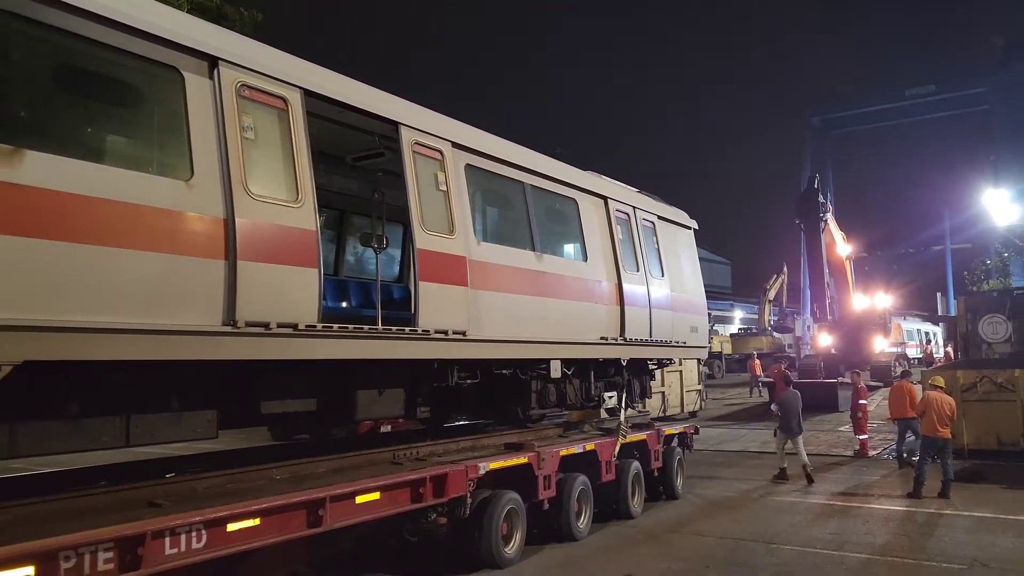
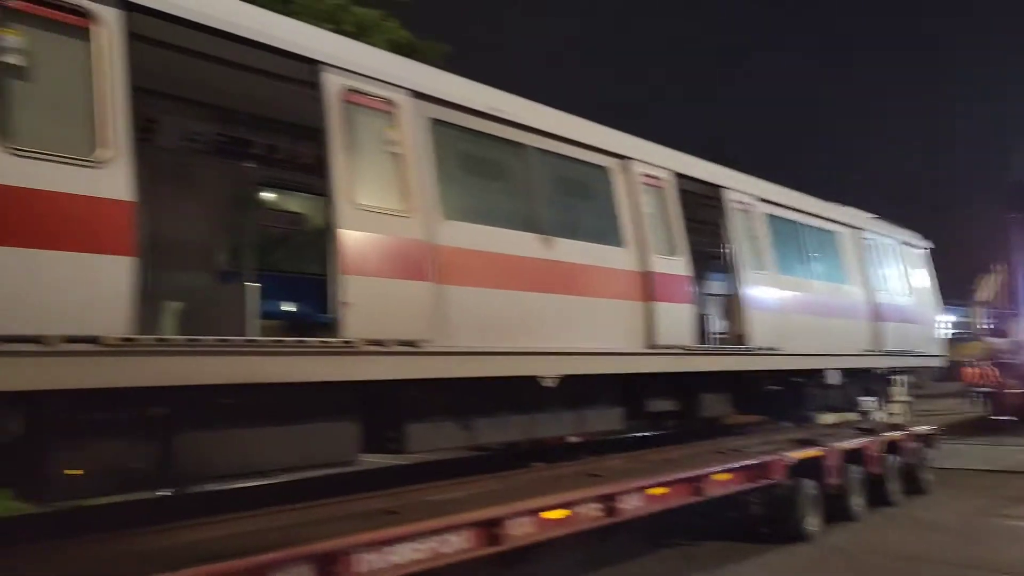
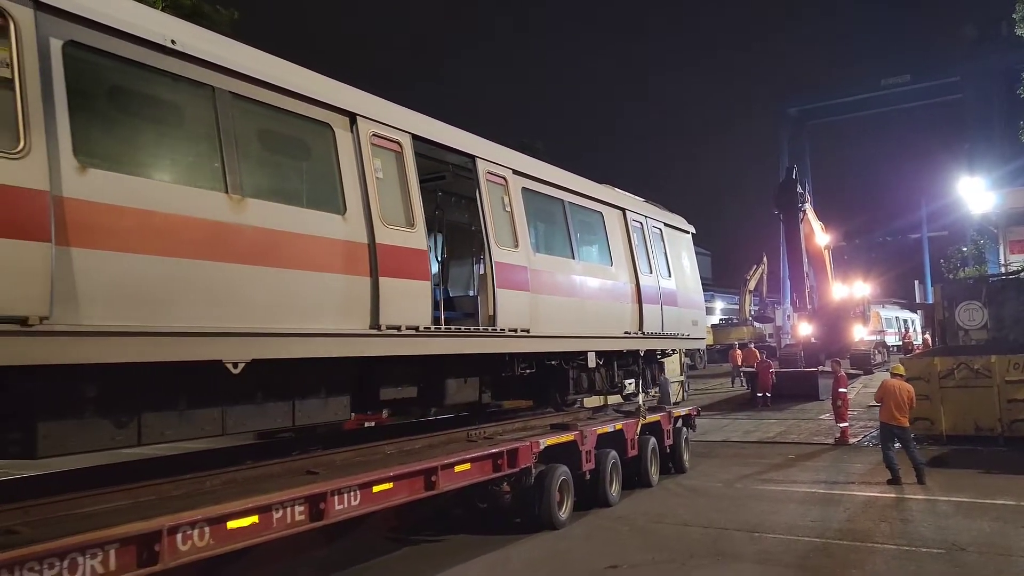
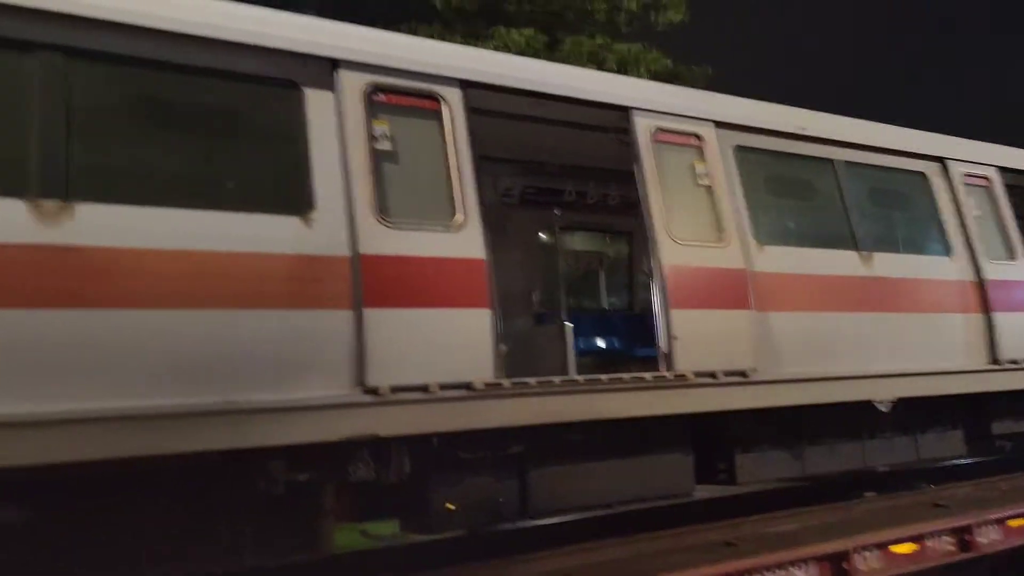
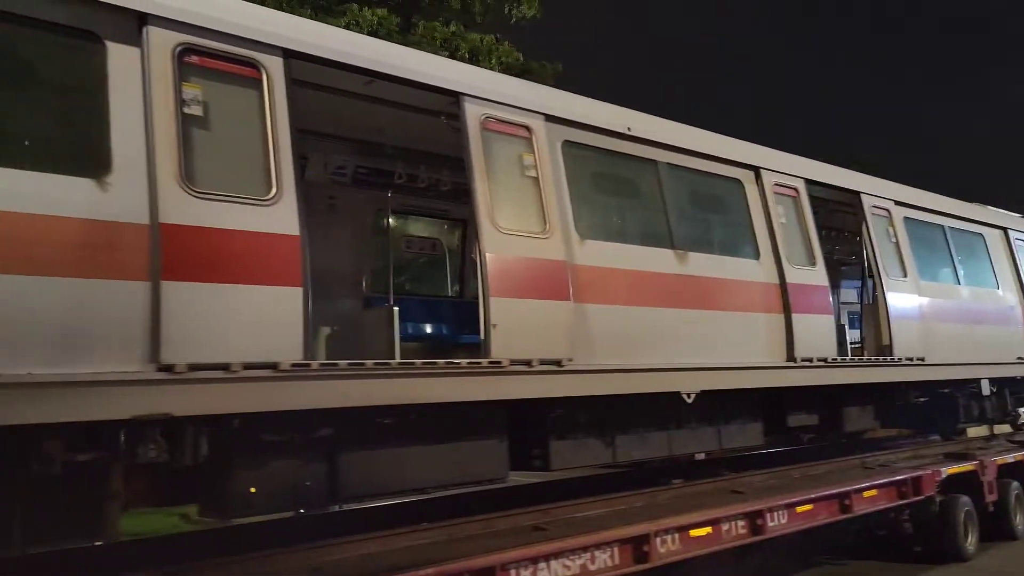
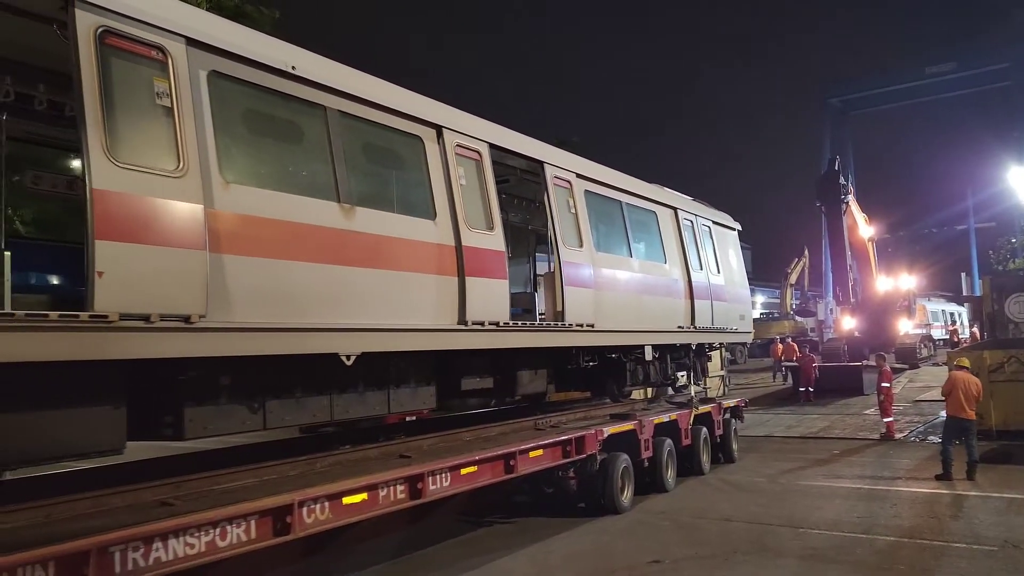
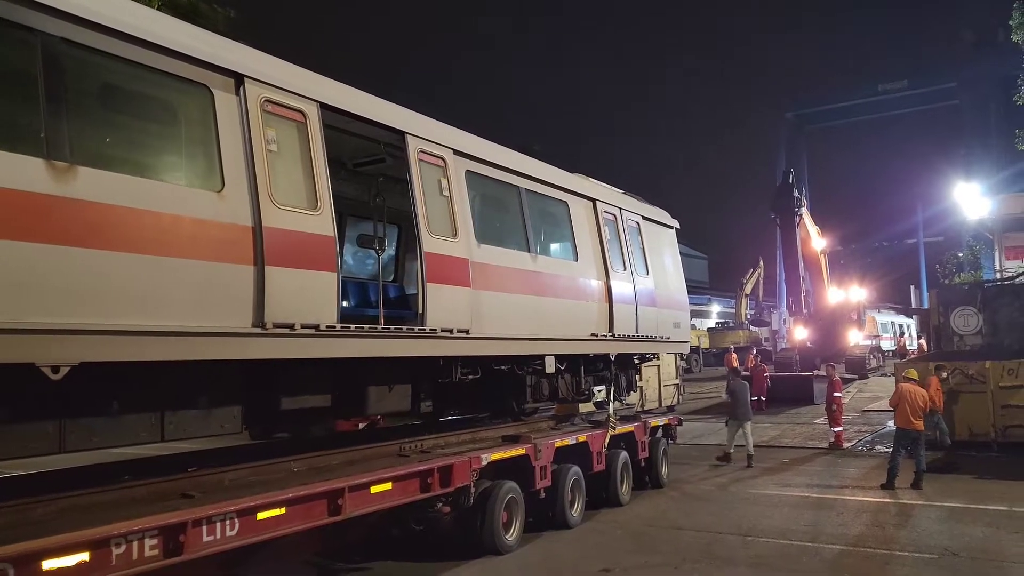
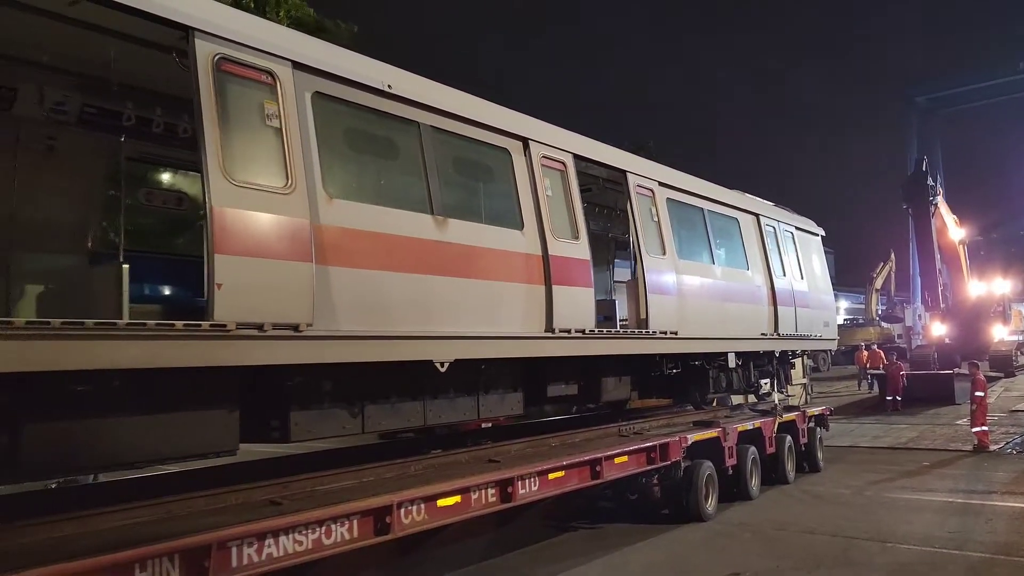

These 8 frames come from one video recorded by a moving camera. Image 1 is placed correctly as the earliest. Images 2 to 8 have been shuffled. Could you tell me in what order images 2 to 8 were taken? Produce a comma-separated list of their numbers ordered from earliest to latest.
7, 3, 6, 8, 2, 5, 4
